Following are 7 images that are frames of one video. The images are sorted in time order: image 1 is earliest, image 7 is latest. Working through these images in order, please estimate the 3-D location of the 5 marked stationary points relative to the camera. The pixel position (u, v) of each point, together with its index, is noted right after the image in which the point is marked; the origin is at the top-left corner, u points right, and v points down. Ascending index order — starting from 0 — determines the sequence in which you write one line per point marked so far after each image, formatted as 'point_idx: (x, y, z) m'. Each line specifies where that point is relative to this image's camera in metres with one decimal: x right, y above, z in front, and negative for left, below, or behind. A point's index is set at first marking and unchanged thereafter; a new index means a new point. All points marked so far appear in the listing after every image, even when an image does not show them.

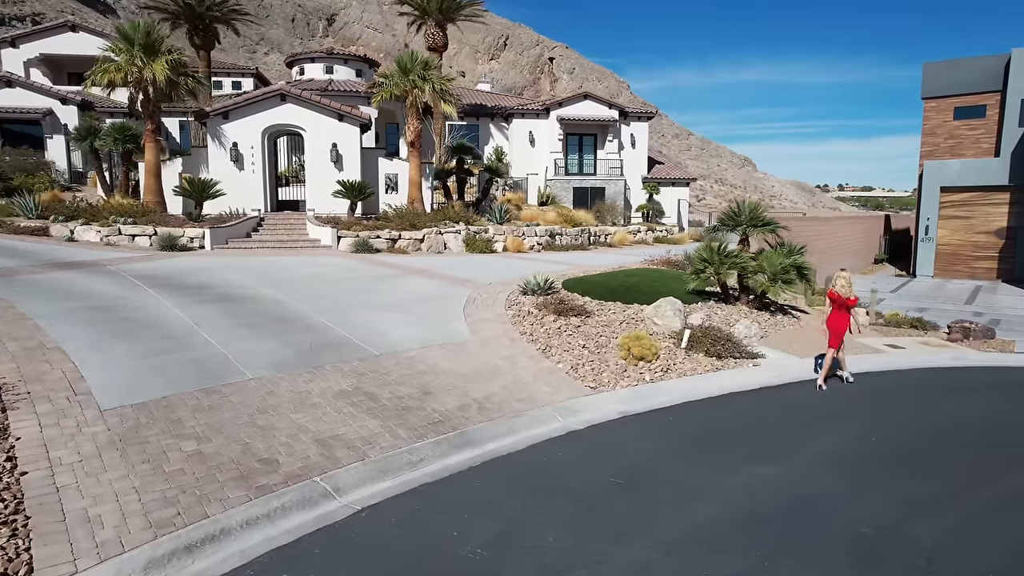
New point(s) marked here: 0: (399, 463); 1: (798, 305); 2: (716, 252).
0: (-1.0, -1.6, +6.4) m
1: (+6.0, -0.4, +14.5) m
2: (+3.8, +0.7, +12.8) m
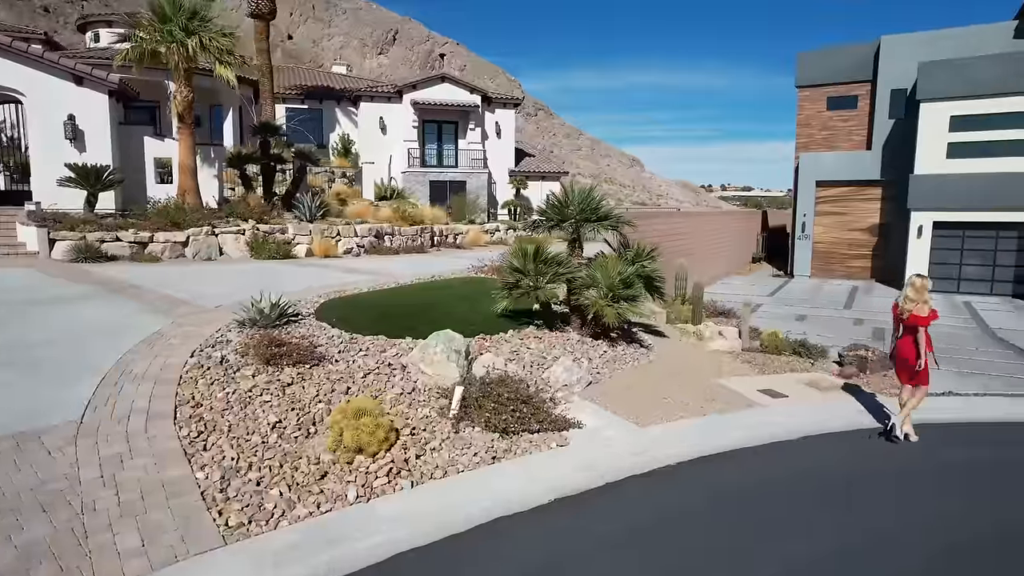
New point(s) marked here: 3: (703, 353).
0: (-3.5, -2.0, +2.0) m
1: (+2.2, -0.6, +11.0) m
2: (+0.3, +0.4, +9.0) m
3: (+2.7, -0.9, +9.8) m
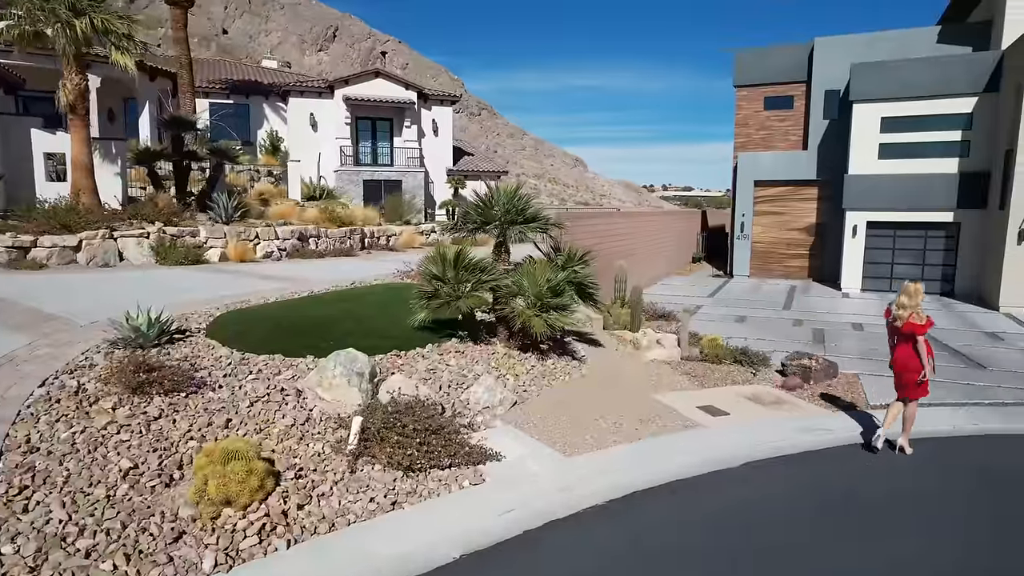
0: (-3.9, -2.1, +0.9) m
1: (+1.1, -0.7, +10.3) m
2: (-0.7, +0.3, +8.1) m
3: (+1.7, -1.0, +9.1) m
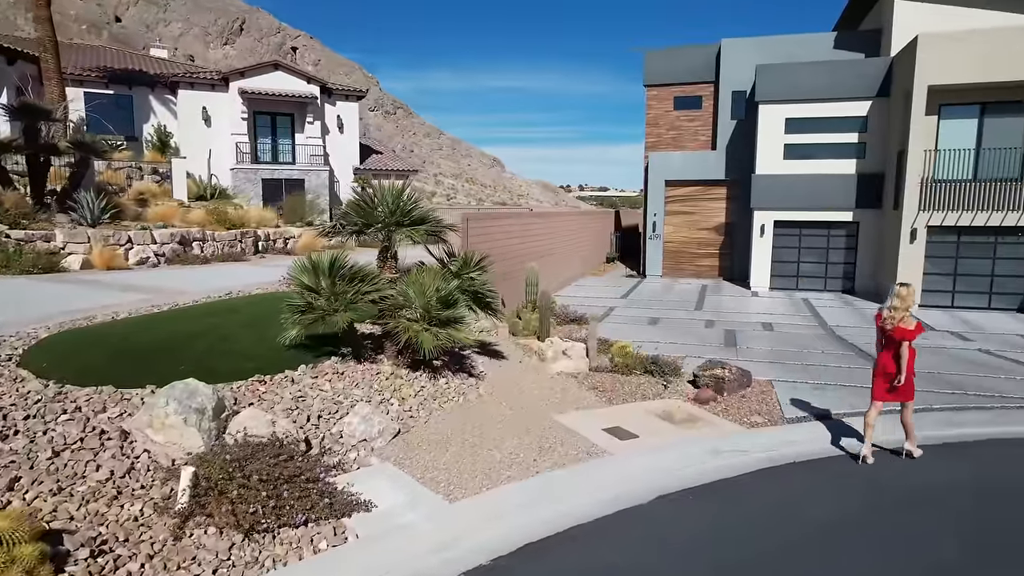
0: (-4.2, -2.3, -0.5) m
1: (-0.3, -0.8, +9.5) m
2: (-1.9, +0.2, +7.1) m
3: (+0.4, -1.1, +8.4) m
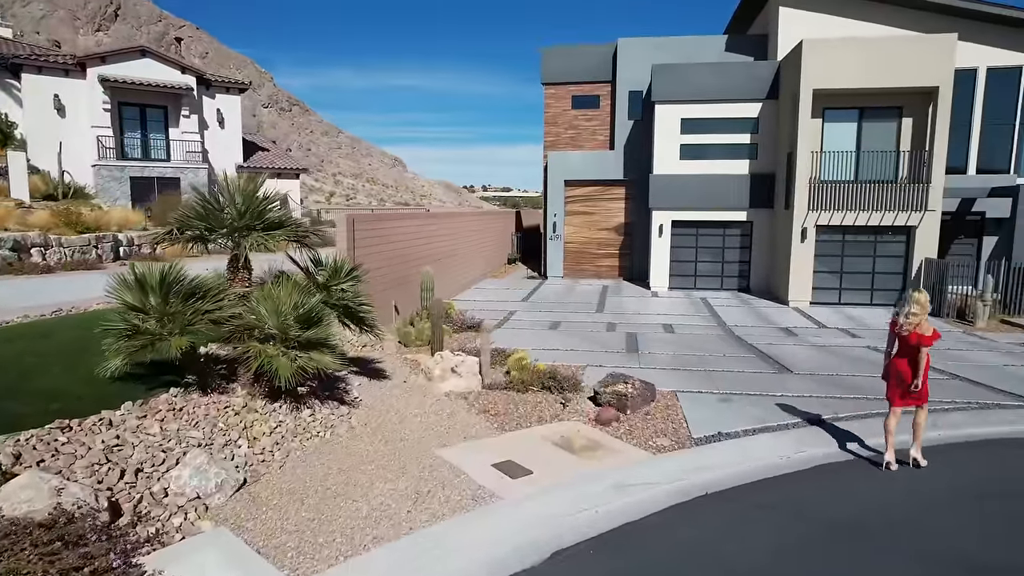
0: (-4.2, -2.5, -2.0) m
1: (-1.7, -0.9, +8.4) m
2: (-3.0, 0.0, +5.9) m
3: (-0.9, -1.2, +7.4) m
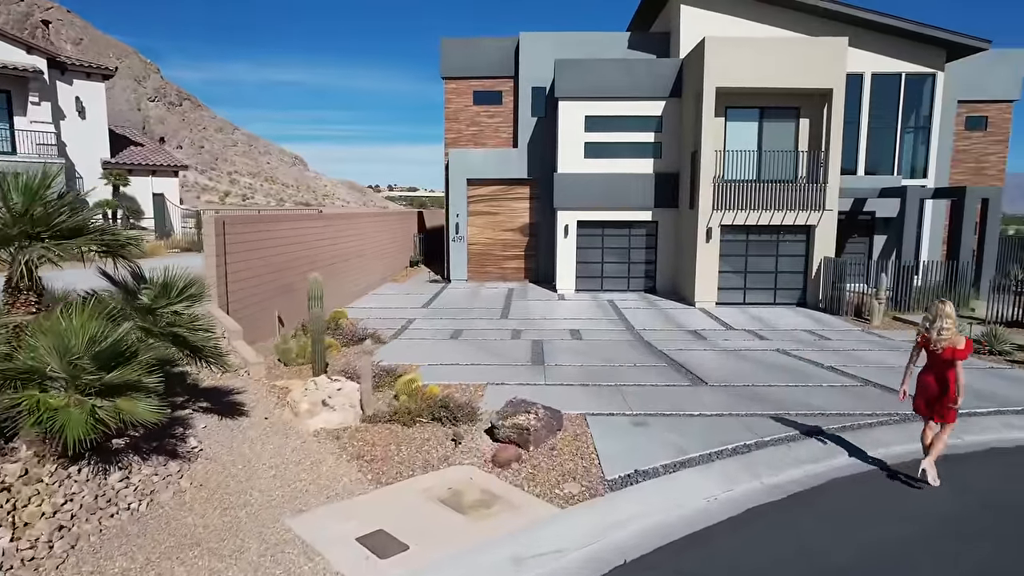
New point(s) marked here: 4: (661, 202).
0: (-4.0, -2.7, -3.7) m
1: (-2.9, -1.1, +7.0) m
2: (-3.8, -0.2, +4.3) m
3: (-1.9, -1.4, +6.1) m
4: (+4.3, +2.5, +19.9) m
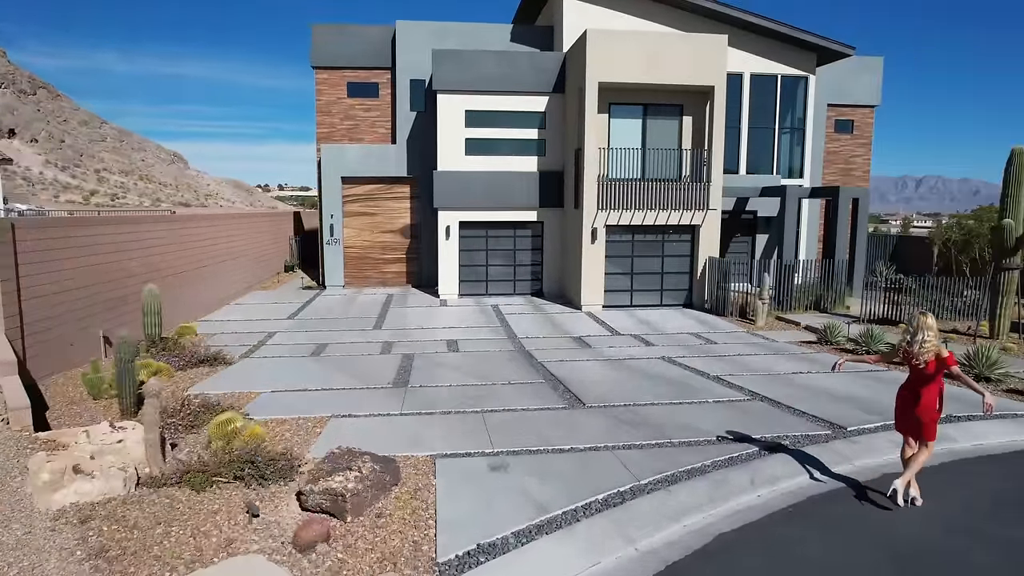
0: (-3.8, -2.9, -5.6) m
1: (-4.3, -1.3, +5.1) m
2: (-4.8, -0.4, +2.3) m
3: (-3.2, -1.6, +4.4) m
4: (+0.9, +2.4, +19.0) m
